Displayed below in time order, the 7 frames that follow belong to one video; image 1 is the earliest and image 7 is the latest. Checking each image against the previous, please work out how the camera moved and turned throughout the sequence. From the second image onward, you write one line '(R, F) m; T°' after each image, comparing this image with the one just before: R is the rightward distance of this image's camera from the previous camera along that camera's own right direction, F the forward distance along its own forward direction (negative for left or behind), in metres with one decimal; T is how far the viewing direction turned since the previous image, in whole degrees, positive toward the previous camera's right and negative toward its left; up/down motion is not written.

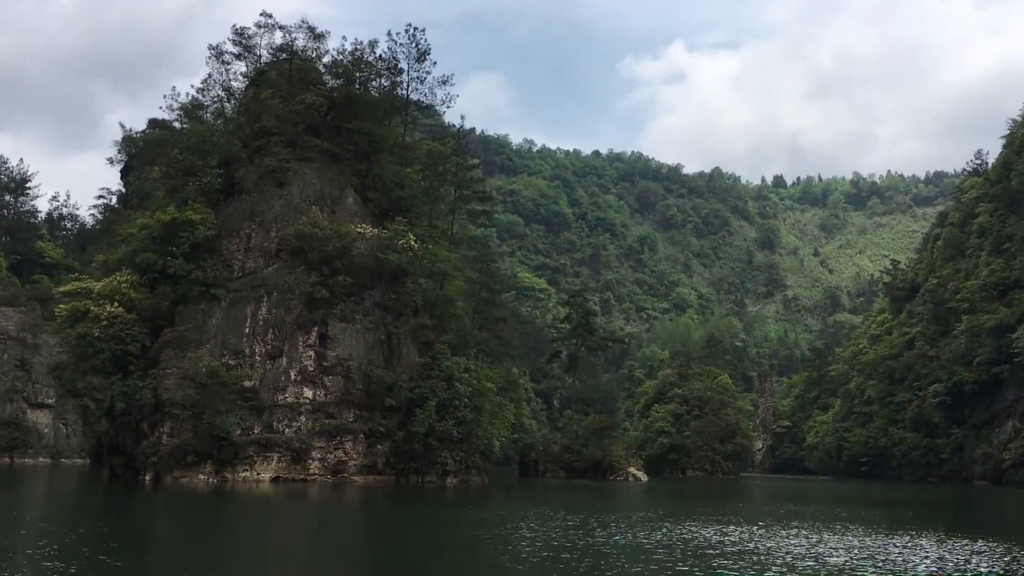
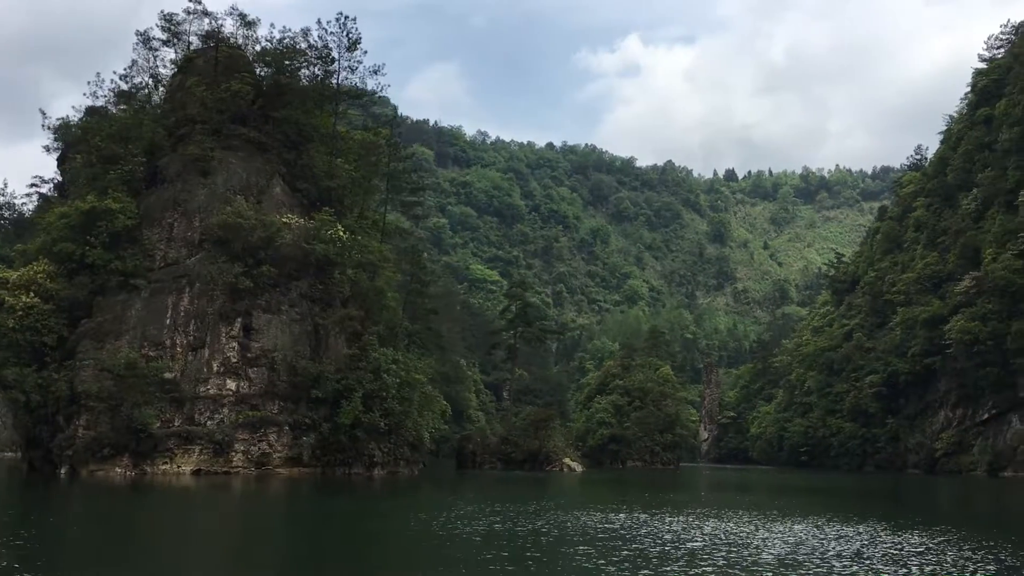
(+1.1, 0.0) m; +2°
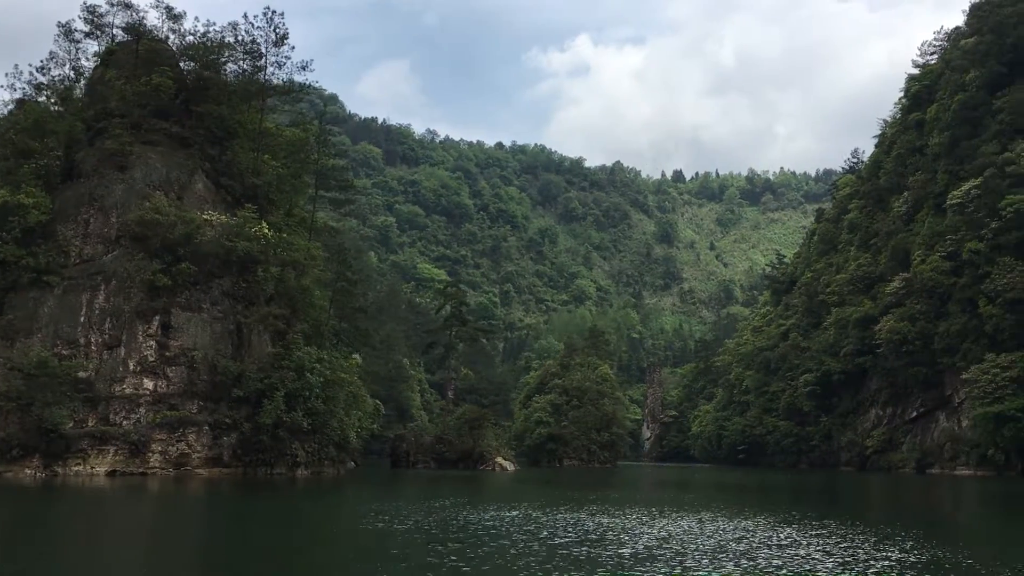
(+1.0, 0.0) m; +3°
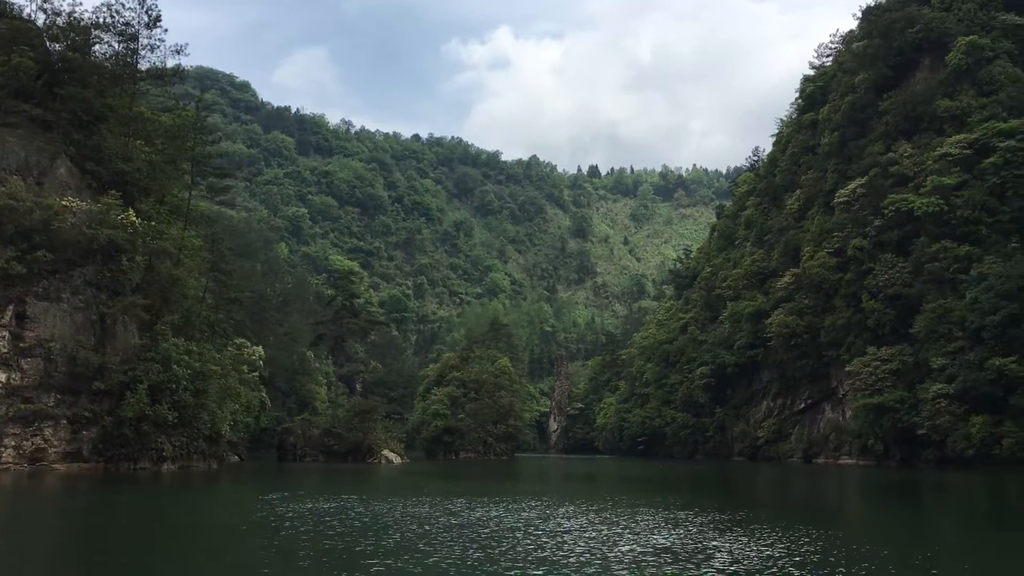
(+1.8, 0.0) m; +5°
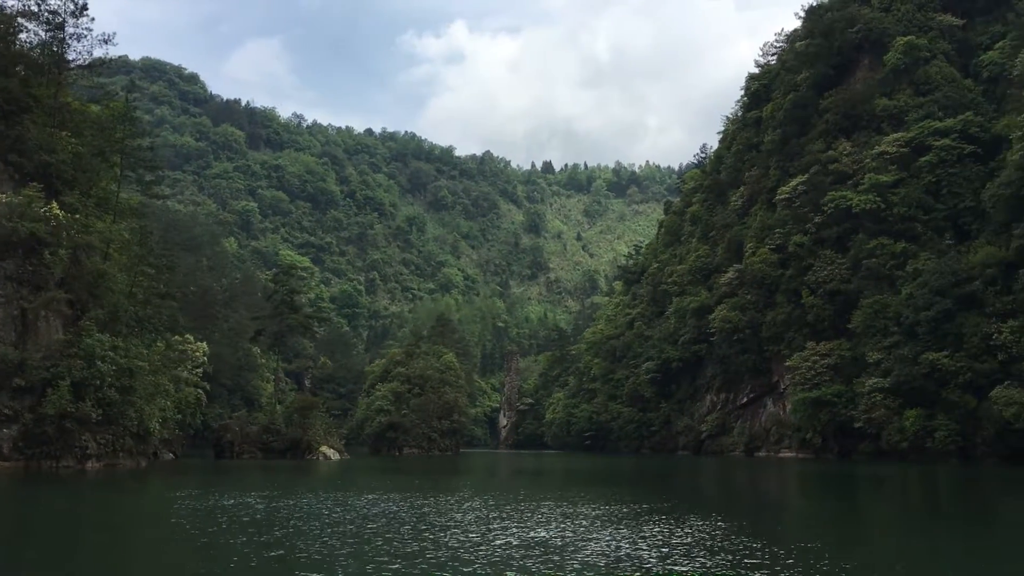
(+0.9, +0.1) m; +3°
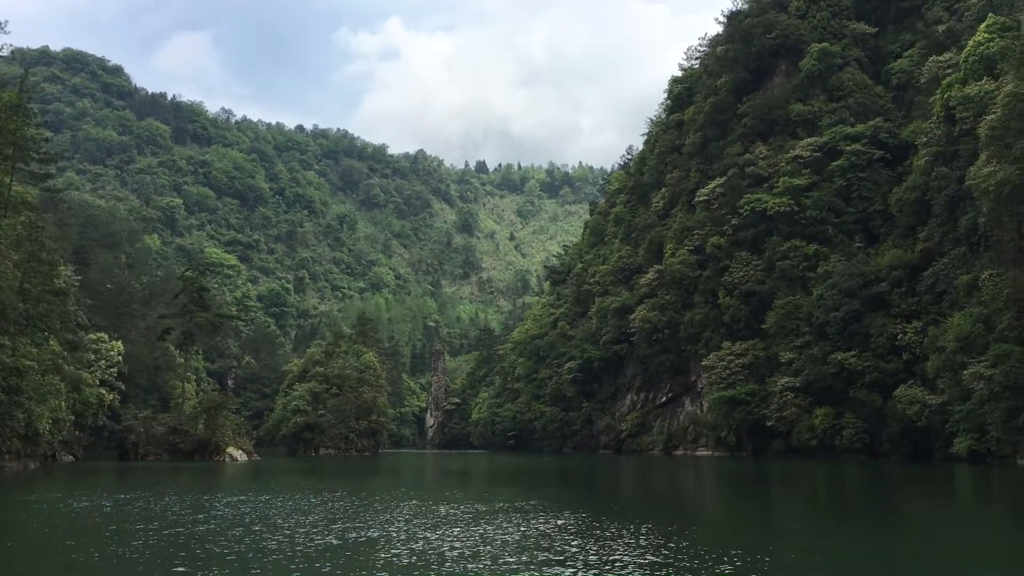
(+1.2, +0.1) m; +4°
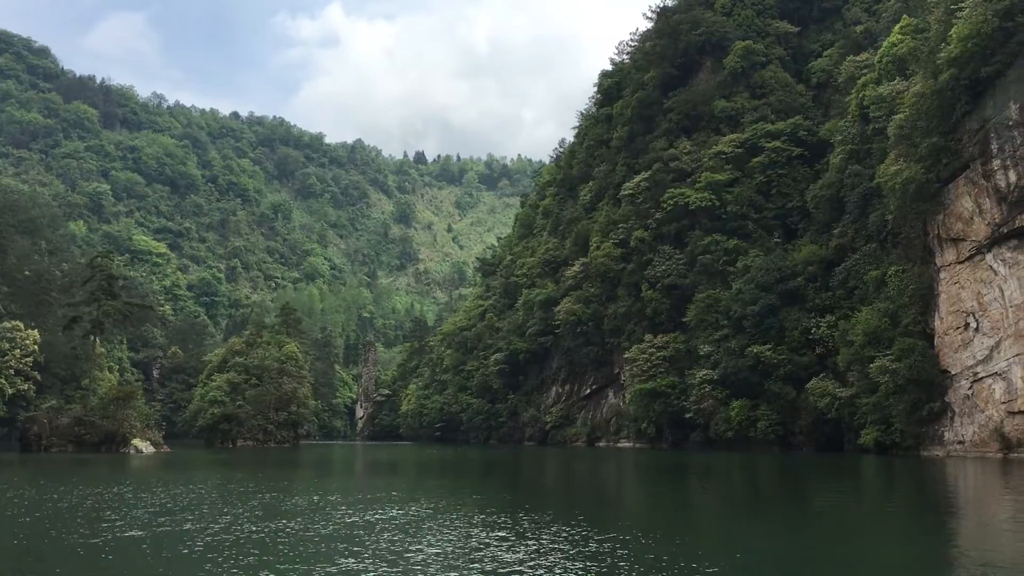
(+1.4, +0.1) m; +3°
